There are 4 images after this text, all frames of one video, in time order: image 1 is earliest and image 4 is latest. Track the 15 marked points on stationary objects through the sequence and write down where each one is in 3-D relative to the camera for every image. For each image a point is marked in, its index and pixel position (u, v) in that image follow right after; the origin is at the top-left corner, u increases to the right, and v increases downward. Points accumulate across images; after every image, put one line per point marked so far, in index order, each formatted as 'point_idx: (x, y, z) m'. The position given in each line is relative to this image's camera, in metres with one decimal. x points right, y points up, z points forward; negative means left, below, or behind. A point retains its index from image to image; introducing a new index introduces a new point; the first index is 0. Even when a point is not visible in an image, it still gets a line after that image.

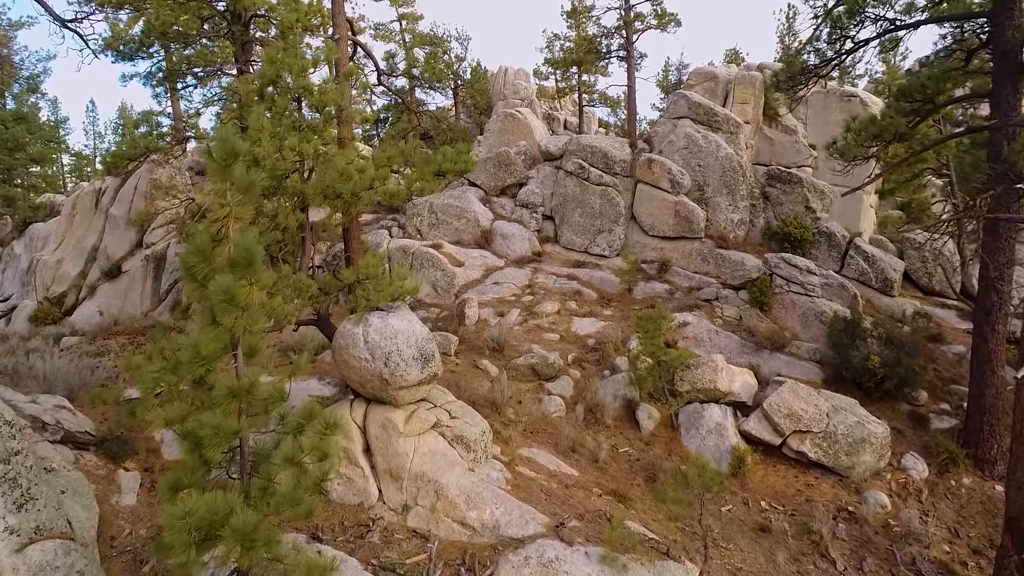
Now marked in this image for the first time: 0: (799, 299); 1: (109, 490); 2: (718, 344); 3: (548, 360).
0: (+6.3, -0.3, +11.5) m
1: (-5.2, -2.6, +6.8) m
2: (+4.2, -1.2, +10.9) m
3: (+0.7, -1.4, +10.0) m
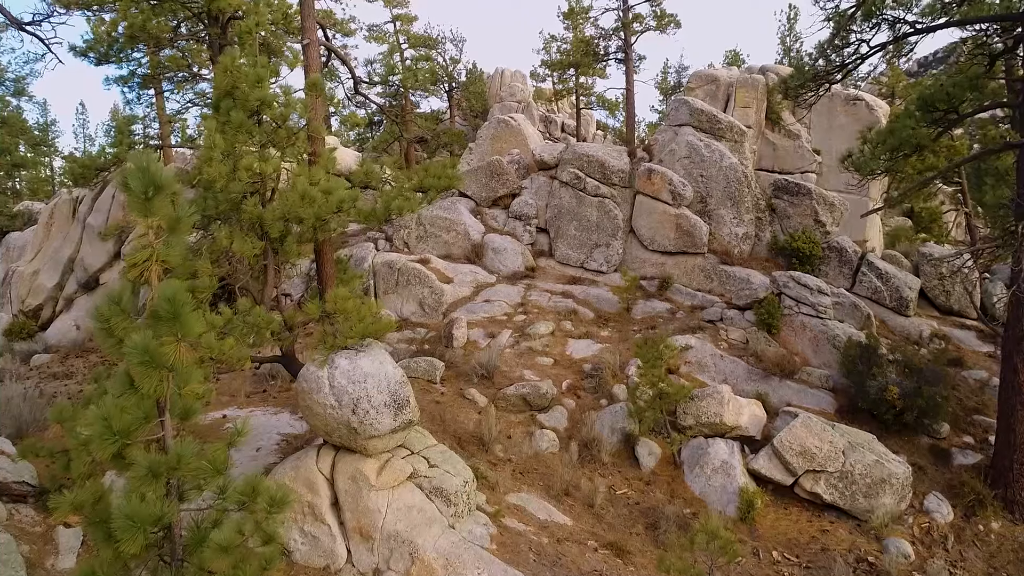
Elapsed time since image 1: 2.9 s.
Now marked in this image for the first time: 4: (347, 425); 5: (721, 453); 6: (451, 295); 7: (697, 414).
0: (+6.1, -0.7, +10.8) m
1: (-5.3, -3.0, +6.0) m
2: (+4.0, -1.6, +10.1) m
3: (+0.5, -1.8, +9.3) m
4: (-1.8, -1.5, +5.9) m
5: (+3.3, -2.6, +8.3) m
6: (-1.4, -0.2, +12.5) m
7: (+3.1, -2.1, +8.8) m
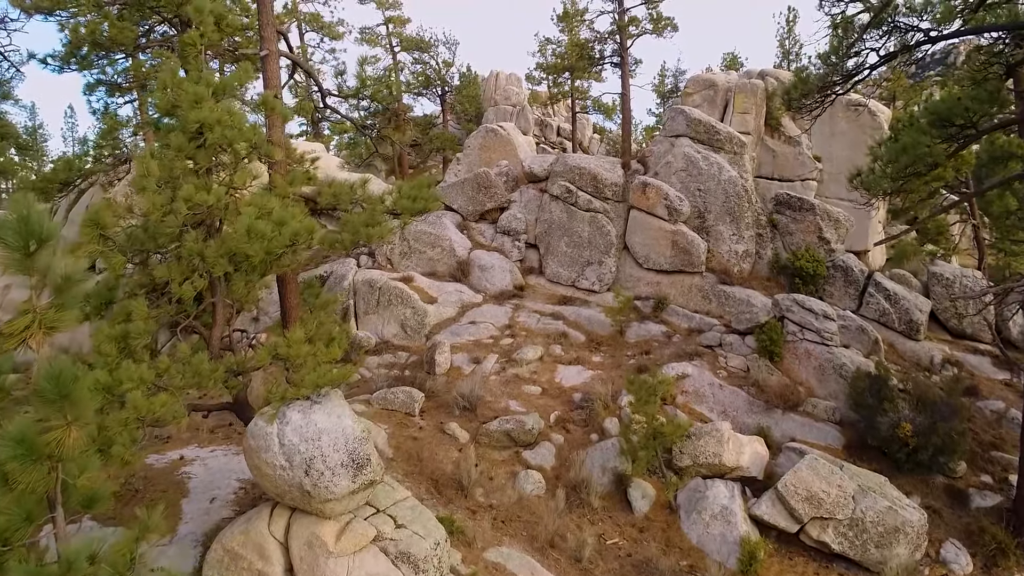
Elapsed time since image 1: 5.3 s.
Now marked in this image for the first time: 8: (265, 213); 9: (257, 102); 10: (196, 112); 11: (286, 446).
0: (+5.8, -1.1, +10.2) m
1: (-5.6, -3.5, +5.4) m
2: (+3.8, -2.0, +9.5) m
3: (+0.2, -2.2, +8.6) m
4: (-2.1, -2.0, +5.2) m
5: (+3.0, -3.0, +7.6) m
6: (-1.7, -0.6, +11.8) m
7: (+2.8, -2.5, +8.2) m
8: (-2.6, +0.8, +5.6) m
9: (-2.9, +2.2, +6.1) m
10: (-3.1, +1.7, +5.2) m
11: (-2.2, -1.5, +5.2) m
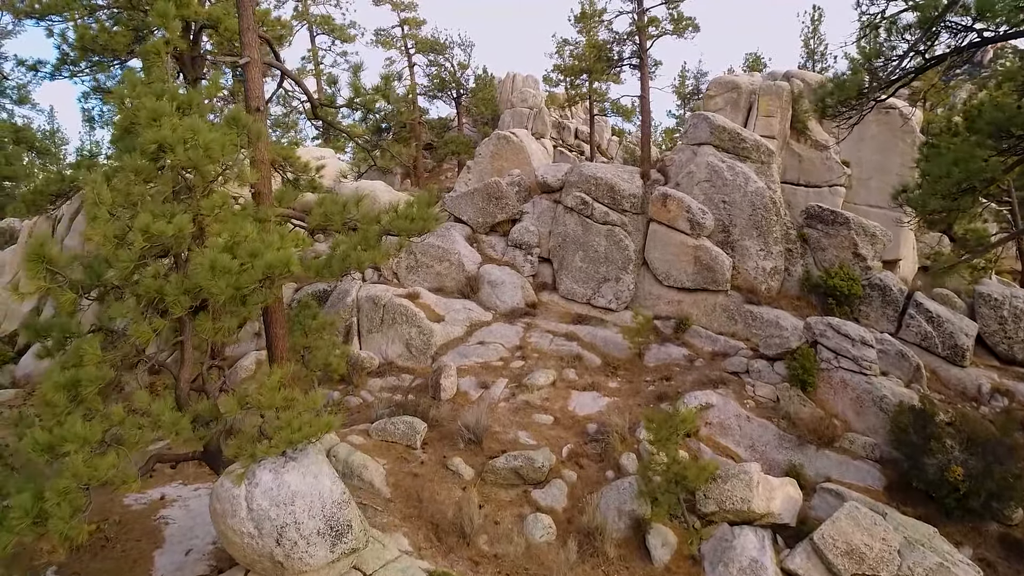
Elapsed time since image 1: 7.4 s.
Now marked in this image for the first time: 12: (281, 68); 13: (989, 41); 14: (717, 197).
0: (+6.0, -1.5, +9.4) m
1: (-5.6, -3.8, +4.9) m
2: (+3.9, -2.4, +8.7) m
3: (+0.4, -2.6, +8.0) m
4: (-2.1, -2.3, +4.6) m
5: (+3.1, -3.4, +6.9) m
6: (-1.5, -1.0, +11.2) m
7: (+2.9, -2.9, +7.4) m
8: (-2.5, +0.4, +5.0) m
9: (-2.8, +1.8, +5.6) m
10: (-3.1, +1.4, +4.7) m
11: (-2.2, -1.9, +4.6) m
12: (-3.1, +3.0, +7.1) m
13: (+6.5, +3.4, +7.2) m
14: (+4.8, +2.2, +12.4) m
